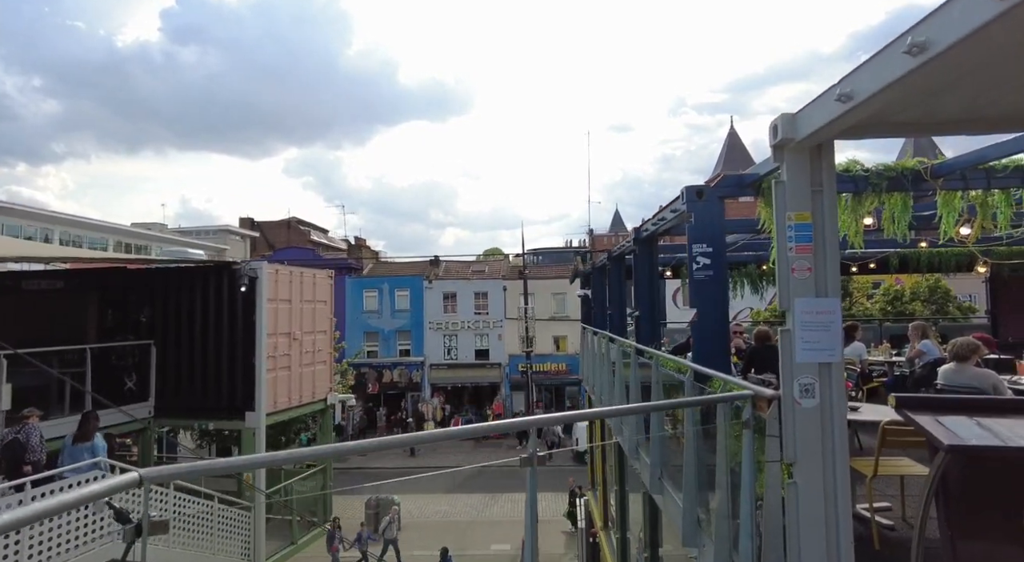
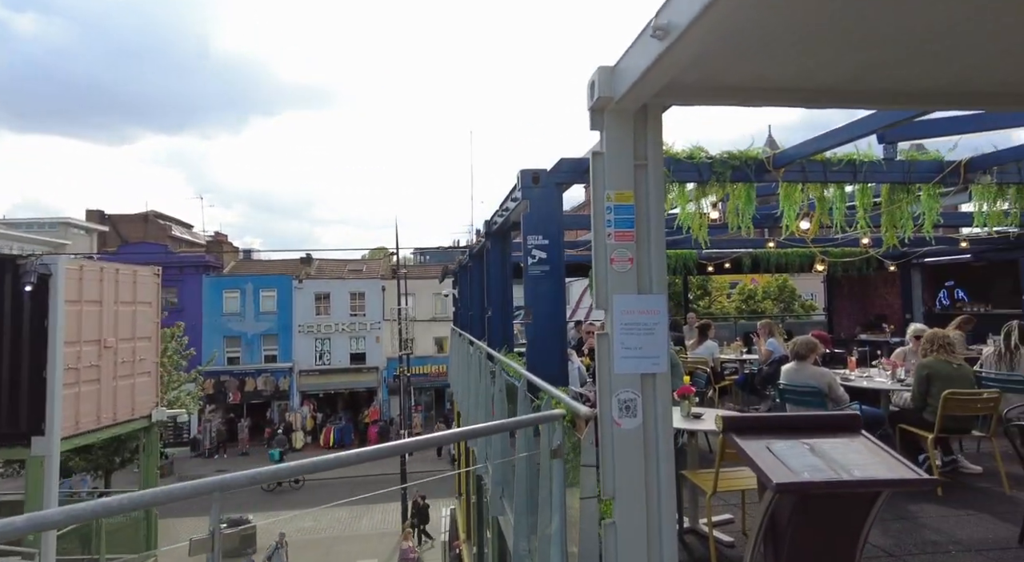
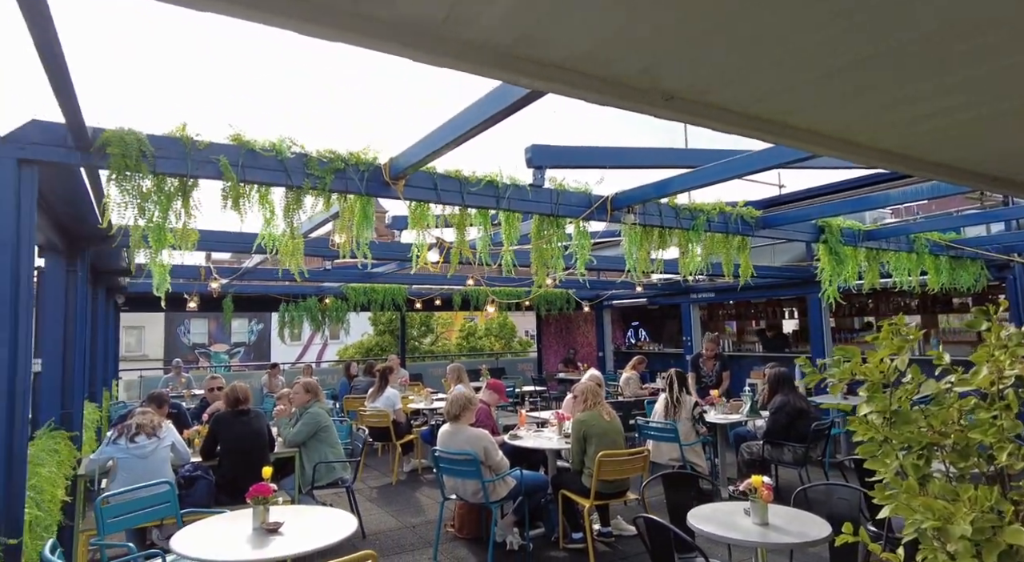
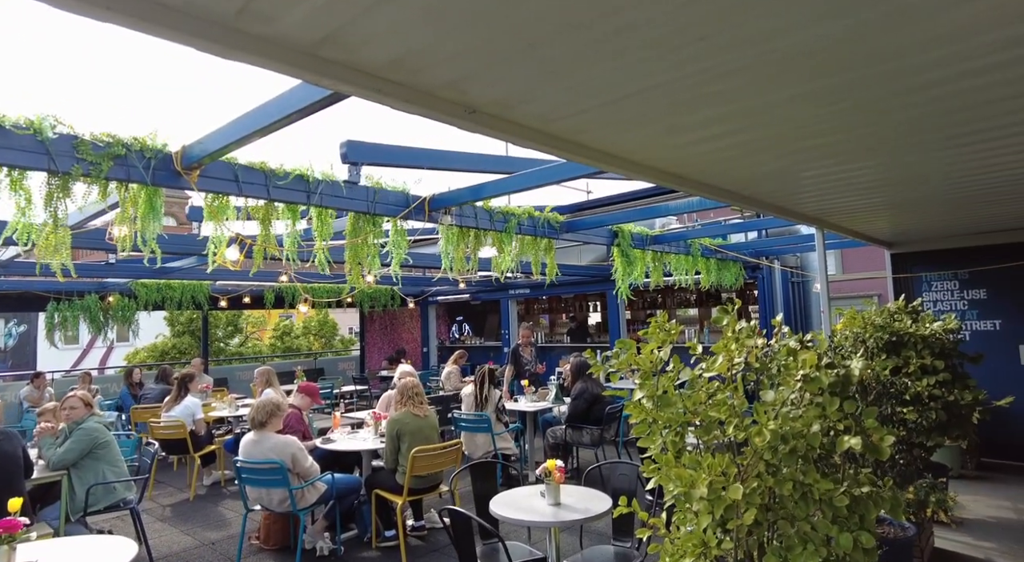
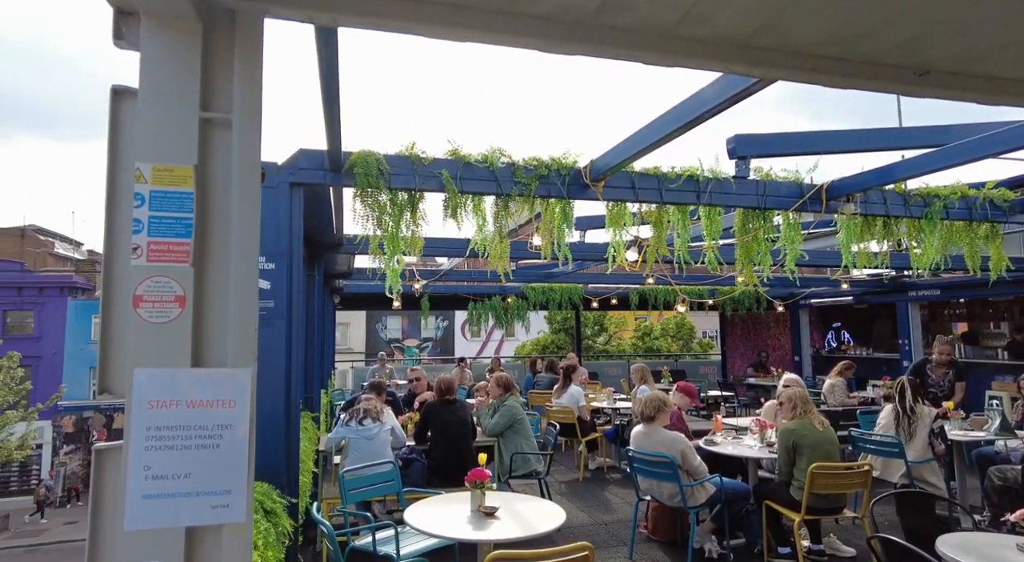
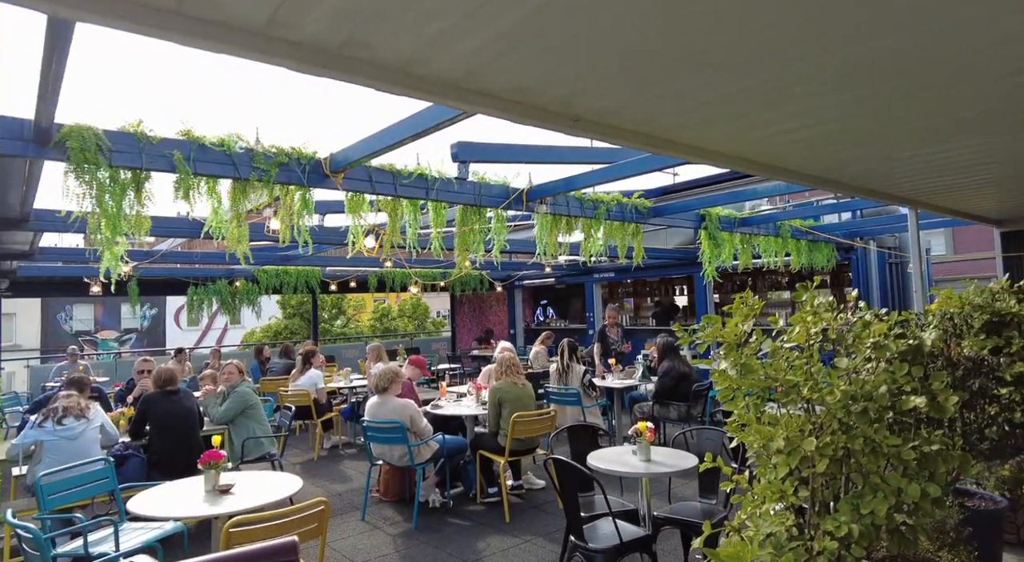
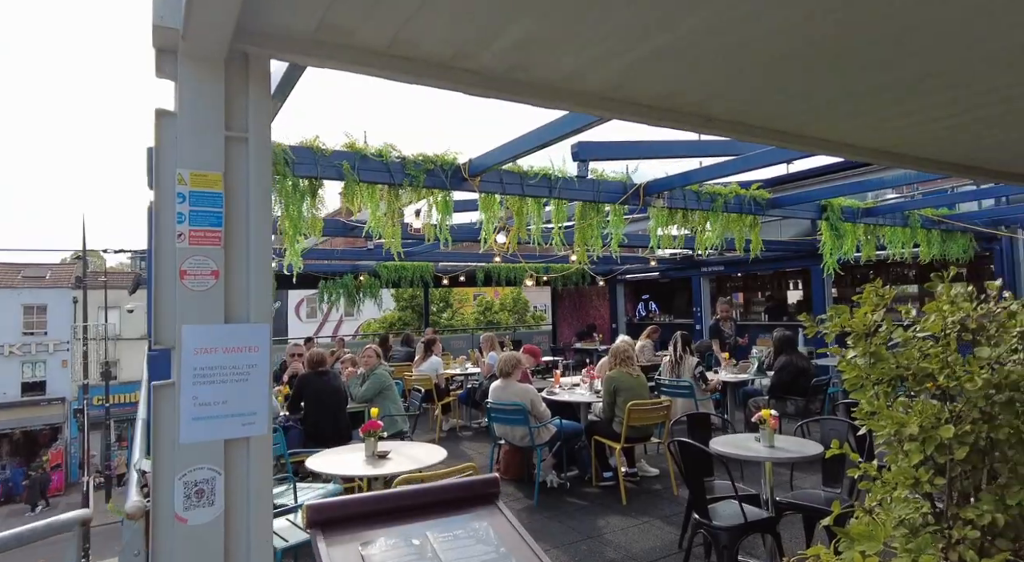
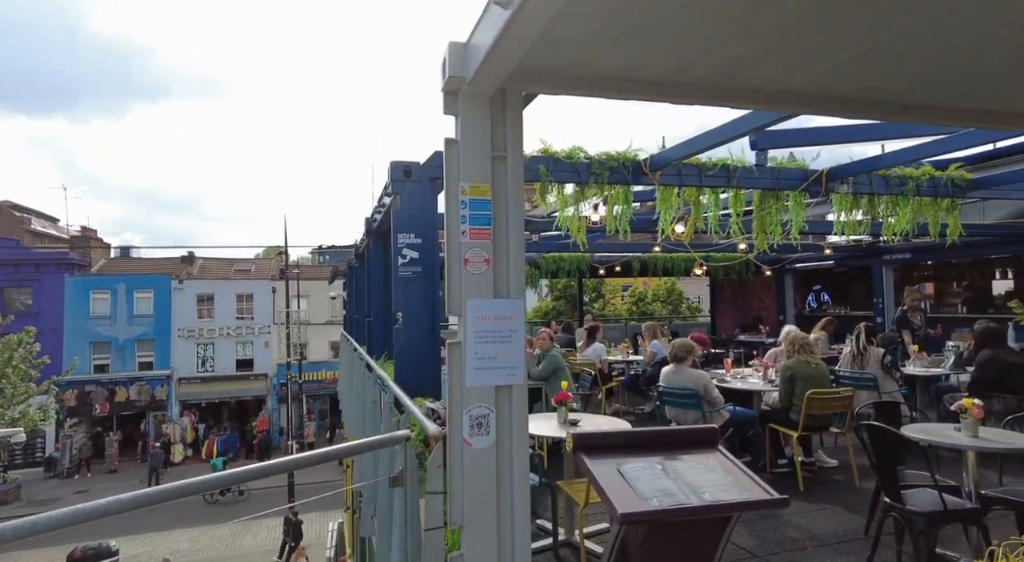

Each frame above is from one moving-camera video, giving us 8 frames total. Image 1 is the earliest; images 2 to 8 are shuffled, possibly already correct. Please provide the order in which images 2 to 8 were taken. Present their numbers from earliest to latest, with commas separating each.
2, 8, 7, 6, 4, 3, 5
